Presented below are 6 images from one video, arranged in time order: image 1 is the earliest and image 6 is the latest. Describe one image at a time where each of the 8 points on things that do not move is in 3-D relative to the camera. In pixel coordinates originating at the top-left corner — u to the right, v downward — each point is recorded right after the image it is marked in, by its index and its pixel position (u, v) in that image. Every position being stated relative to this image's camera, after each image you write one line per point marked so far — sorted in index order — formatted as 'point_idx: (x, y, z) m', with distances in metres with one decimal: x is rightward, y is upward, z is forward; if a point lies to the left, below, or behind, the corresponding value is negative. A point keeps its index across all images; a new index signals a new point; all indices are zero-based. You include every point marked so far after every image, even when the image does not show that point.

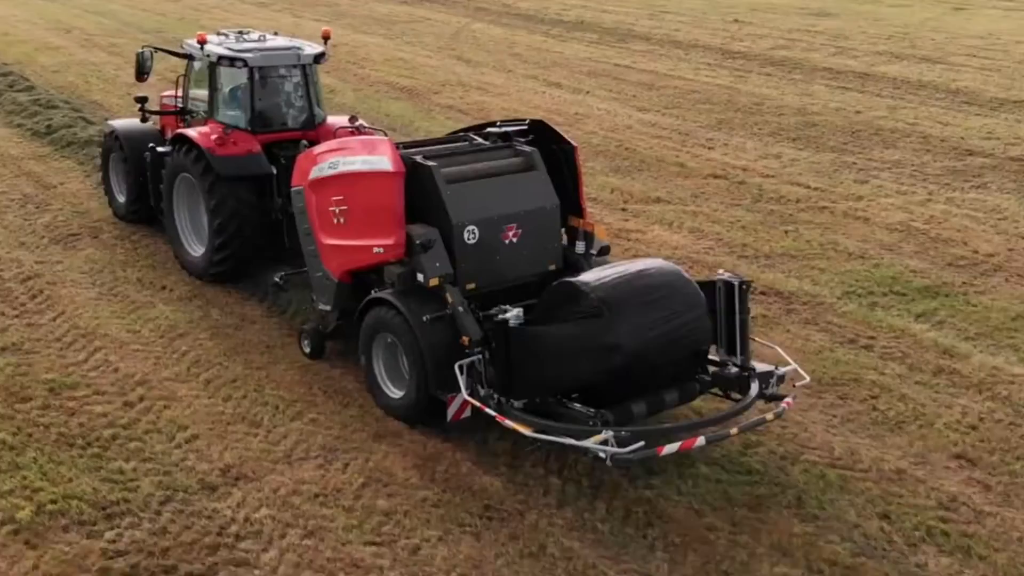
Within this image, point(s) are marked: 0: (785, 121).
0: (+4.6, +2.8, +13.4) m
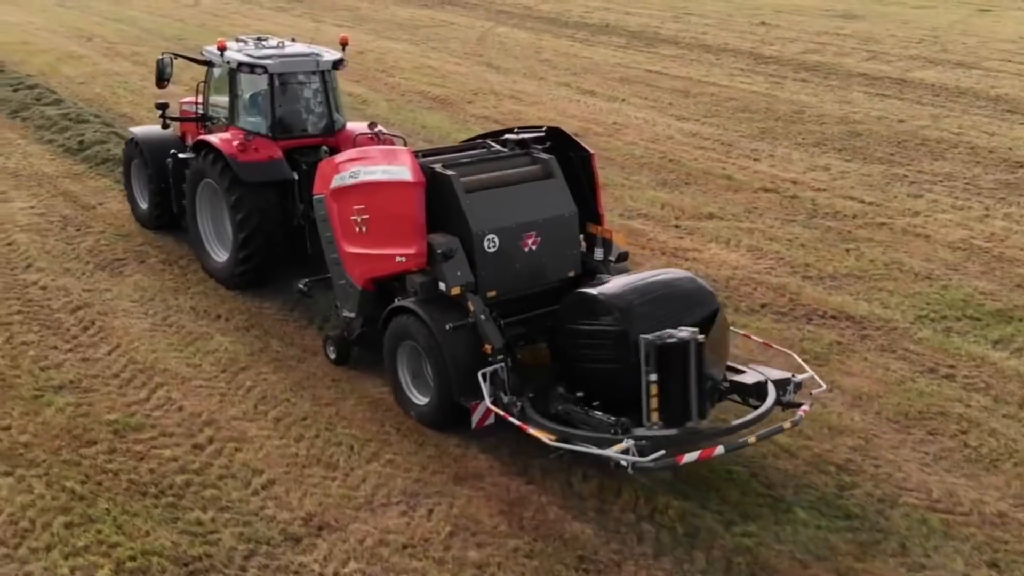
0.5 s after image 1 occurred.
0: (+5.2, +2.6, +13.1) m
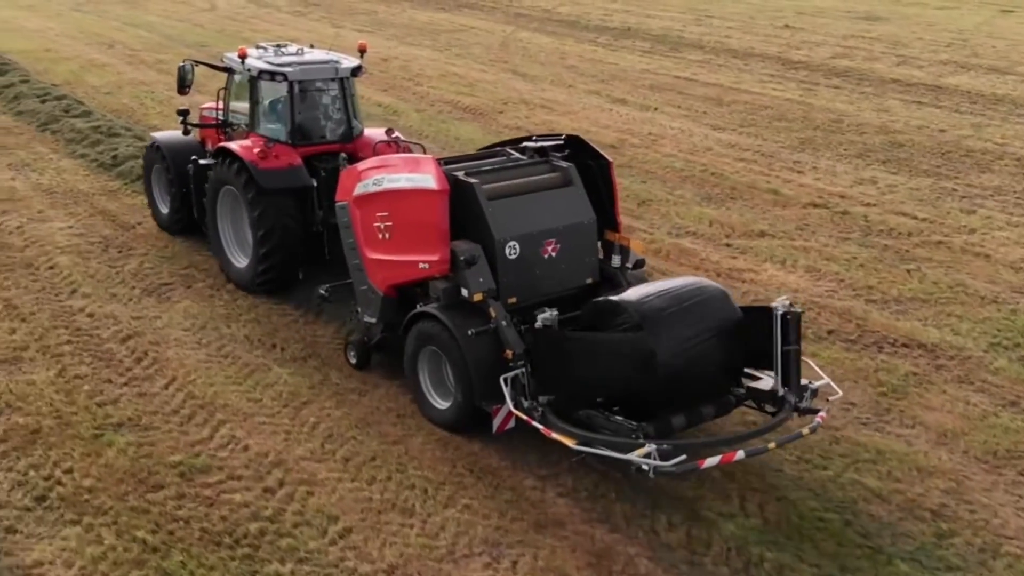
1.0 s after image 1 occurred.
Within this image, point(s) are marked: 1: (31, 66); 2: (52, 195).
0: (+5.7, +2.4, +12.9) m
1: (-8.5, +3.9, +14.1) m
2: (-5.4, +1.1, +9.4) m
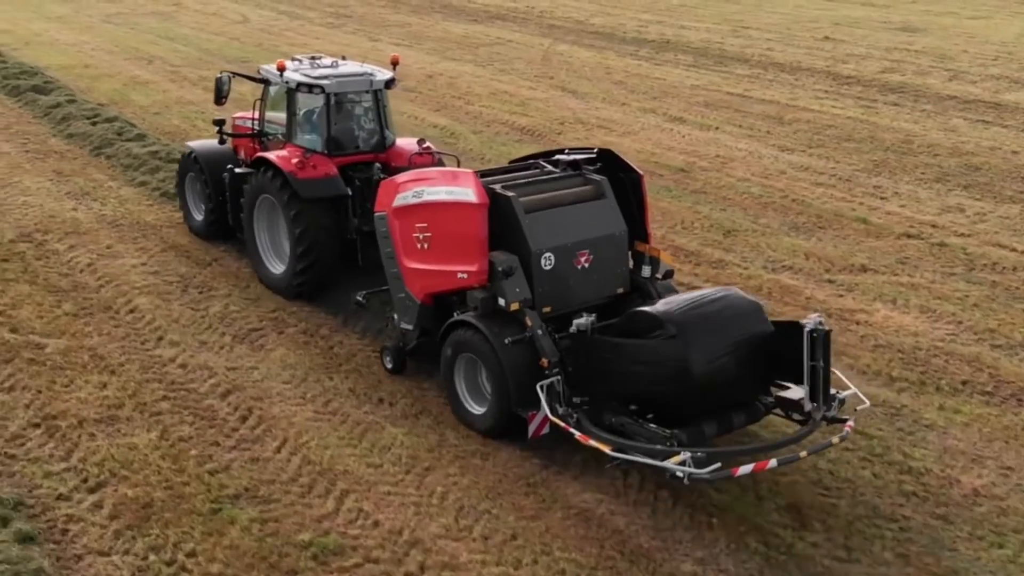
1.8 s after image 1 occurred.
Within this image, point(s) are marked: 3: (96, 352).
0: (+6.7, +1.9, +12.4) m
1: (-7.5, +3.5, +13.7) m
2: (-4.4, +0.7, +9.0) m
3: (-3.5, -0.5, +6.8) m
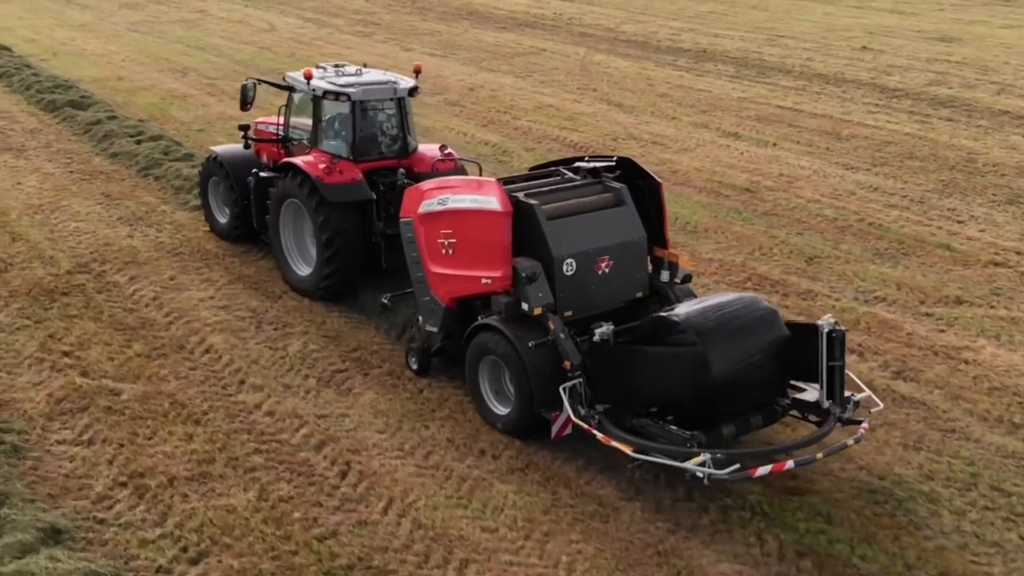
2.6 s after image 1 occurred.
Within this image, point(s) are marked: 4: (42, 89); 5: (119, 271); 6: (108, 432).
0: (+7.6, +1.6, +12.0) m
1: (-6.6, +3.1, +13.2) m
2: (-3.6, +0.4, +8.6) m
3: (-2.7, -0.9, +6.4) m
4: (-7.8, +3.3, +13.2) m
5: (-4.0, +0.2, +8.1) m
6: (-3.0, -1.1, +6.0) m
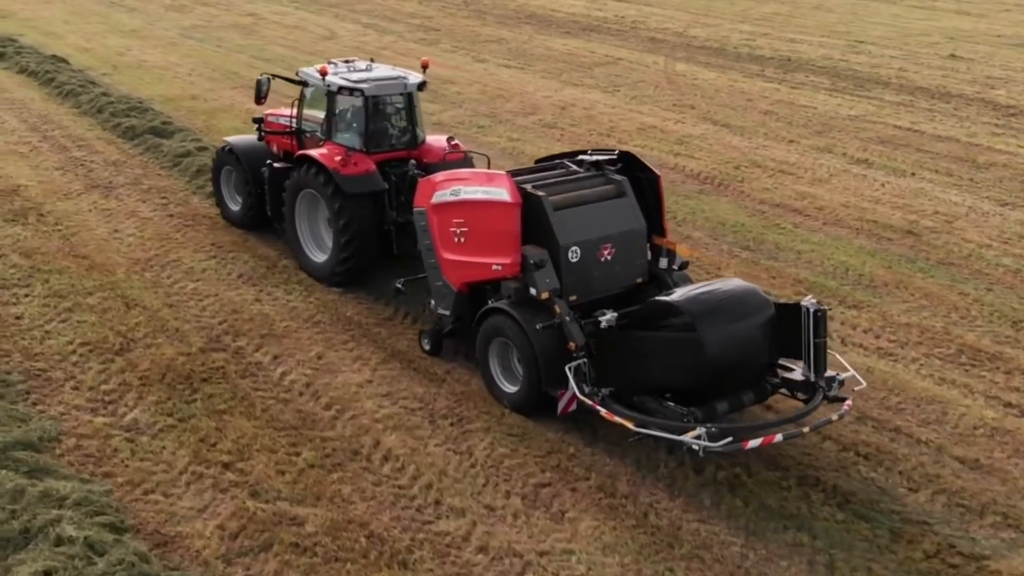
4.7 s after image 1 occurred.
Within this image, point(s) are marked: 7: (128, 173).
0: (+9.3, +0.9, +11.0) m
1: (-4.9, +2.5, +12.1) m
2: (-1.8, -0.4, +7.5) m
3: (-0.9, -1.6, +5.3) m
4: (-6.0, +2.7, +12.1) m
5: (-2.3, -0.5, +7.1) m
6: (-1.3, -1.8, +4.9) m
7: (-4.9, +1.5, +10.3) m
